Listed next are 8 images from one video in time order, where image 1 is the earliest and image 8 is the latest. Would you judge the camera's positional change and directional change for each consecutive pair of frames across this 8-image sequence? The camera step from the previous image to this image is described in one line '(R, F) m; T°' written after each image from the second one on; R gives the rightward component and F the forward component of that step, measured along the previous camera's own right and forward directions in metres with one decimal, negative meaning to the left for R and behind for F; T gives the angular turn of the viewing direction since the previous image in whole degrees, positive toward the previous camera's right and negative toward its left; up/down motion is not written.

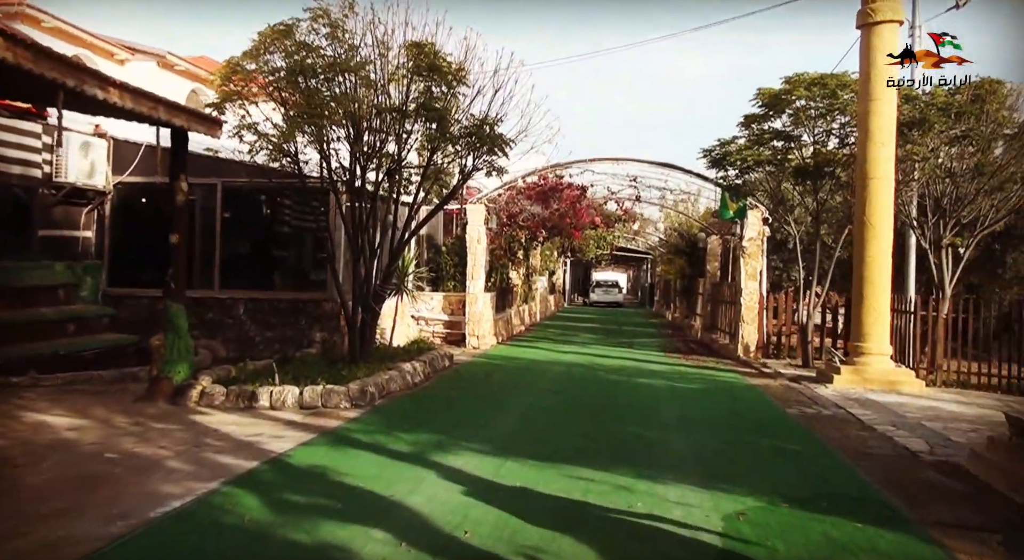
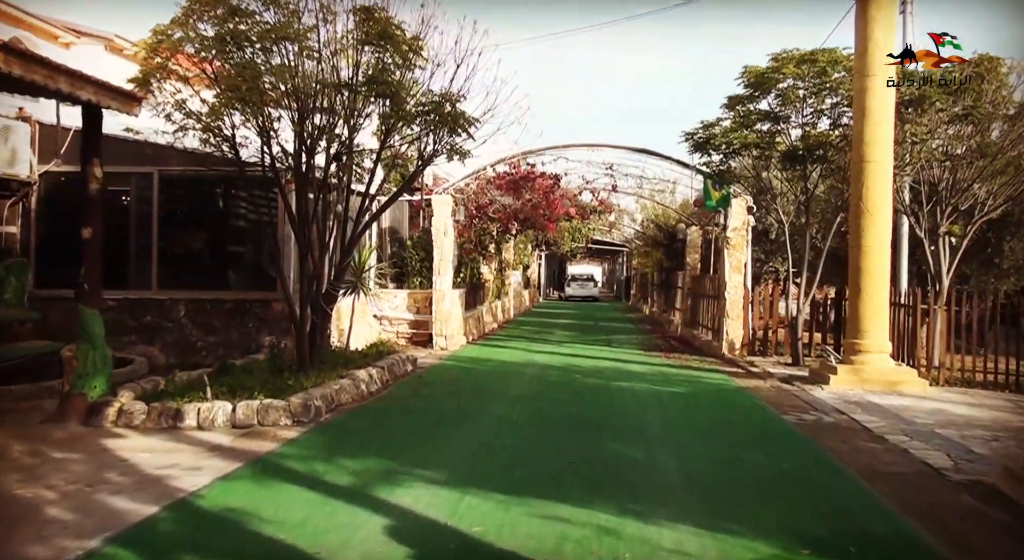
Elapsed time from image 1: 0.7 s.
(+0.1, +1.2) m; +2°
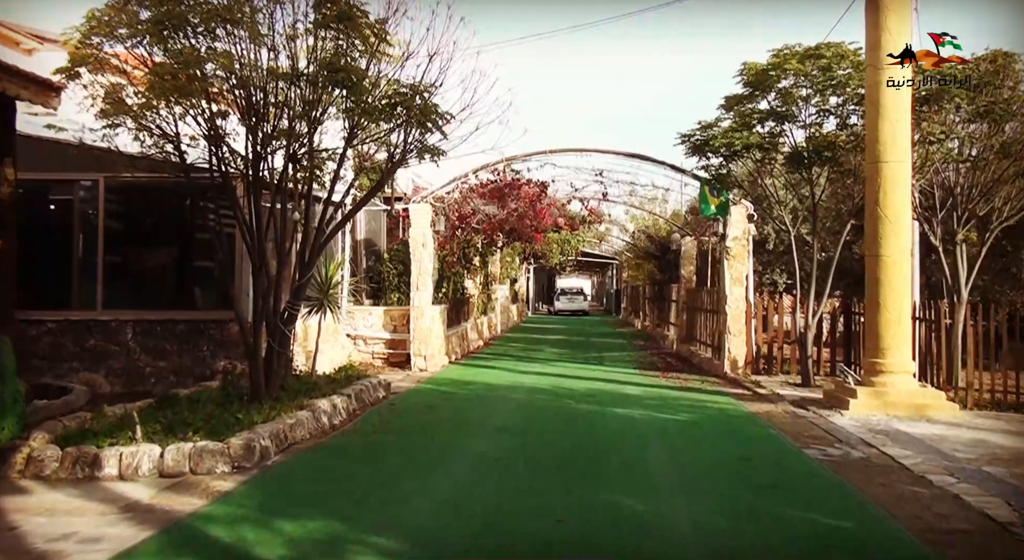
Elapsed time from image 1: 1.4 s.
(+0.1, +1.2) m; +1°
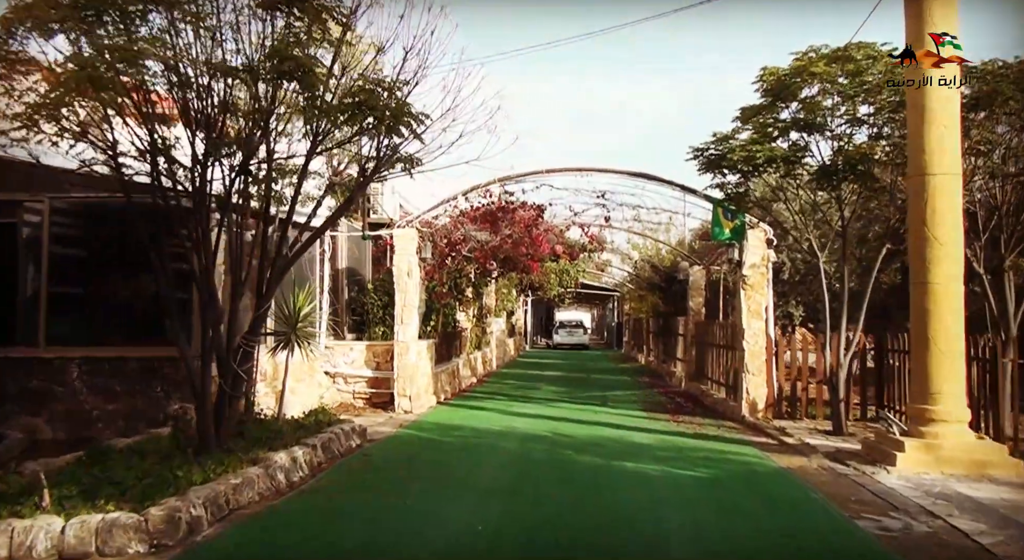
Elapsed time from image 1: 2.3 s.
(+0.1, +1.4) m; 0°
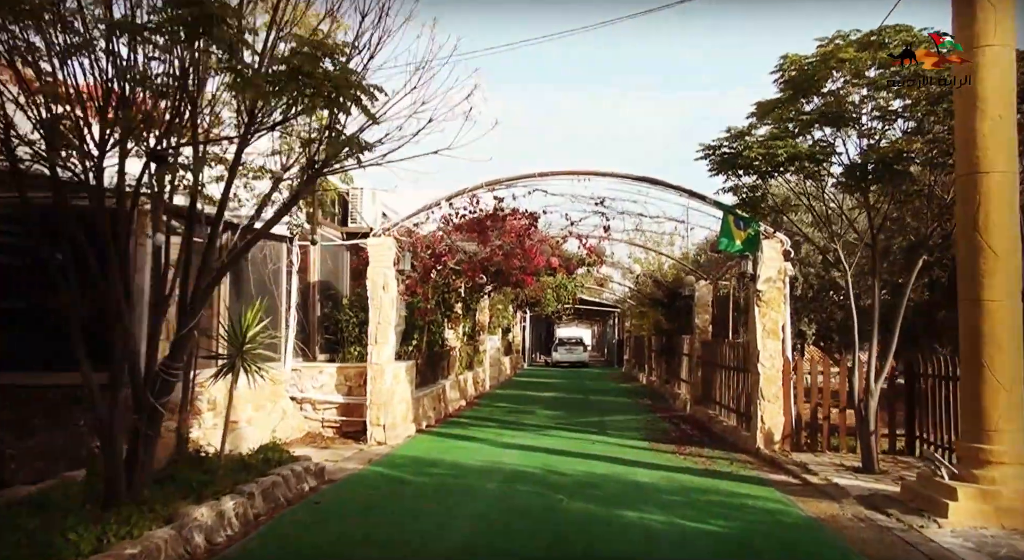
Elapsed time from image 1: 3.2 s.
(+0.2, +1.4) m; 0°
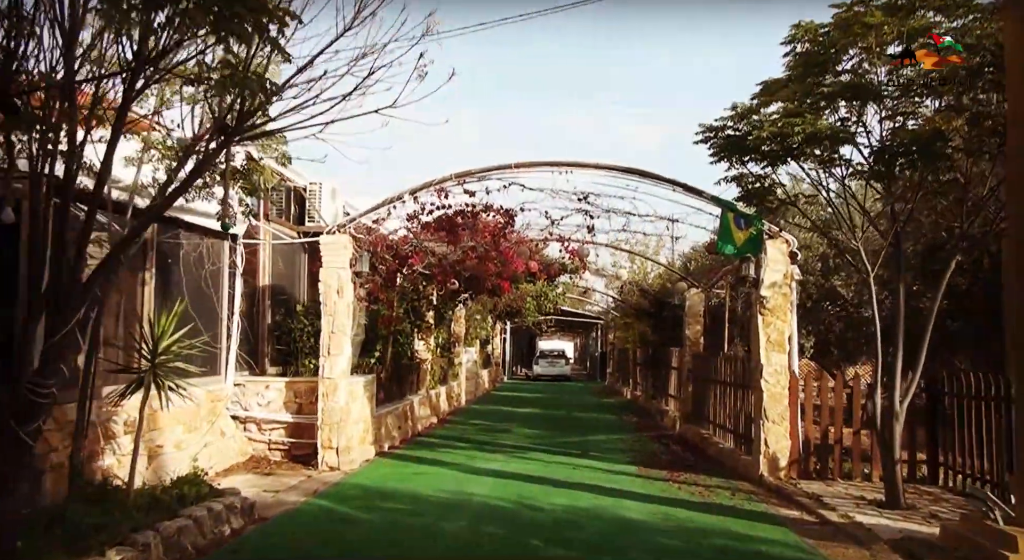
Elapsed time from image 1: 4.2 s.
(+0.1, +1.4) m; +1°
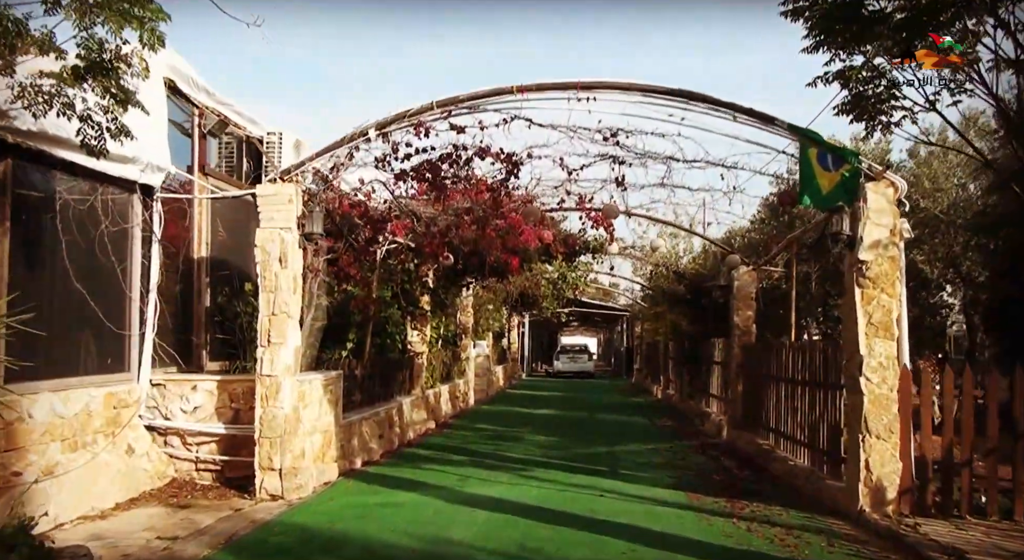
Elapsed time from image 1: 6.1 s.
(+0.2, +2.8) m; -2°
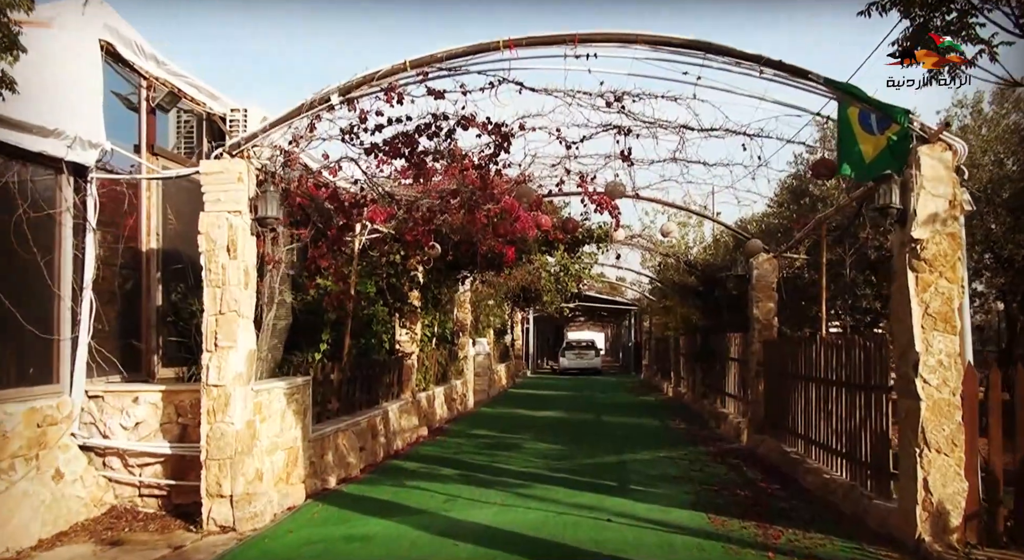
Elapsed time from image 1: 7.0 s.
(+0.2, +1.2) m; 0°
